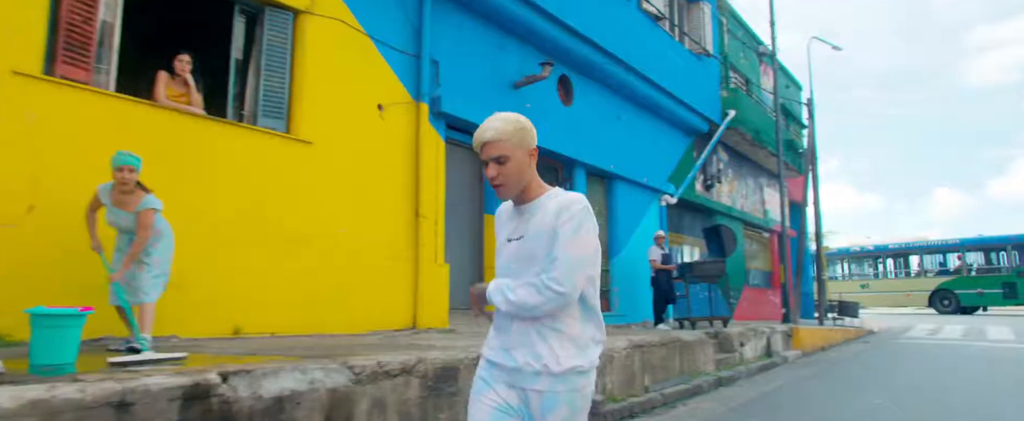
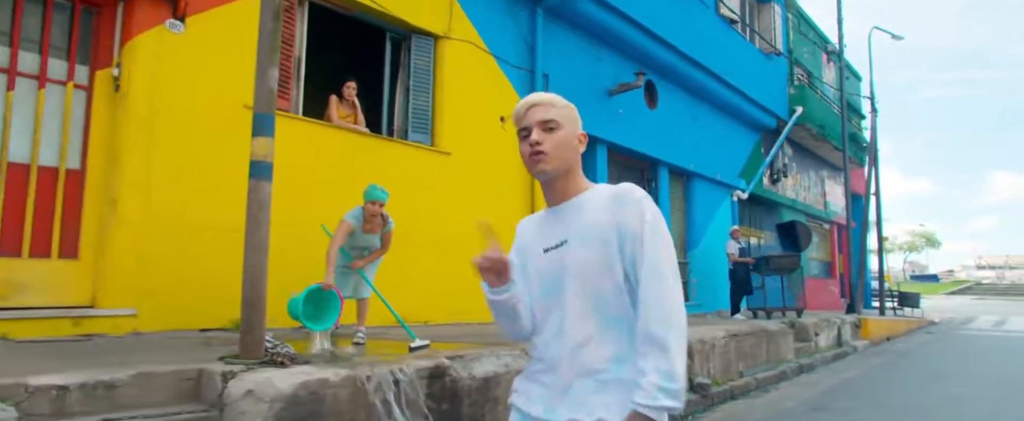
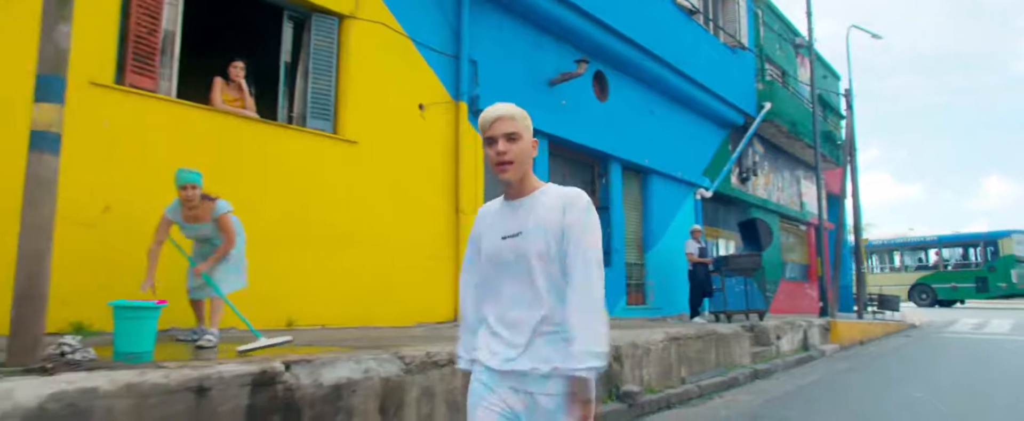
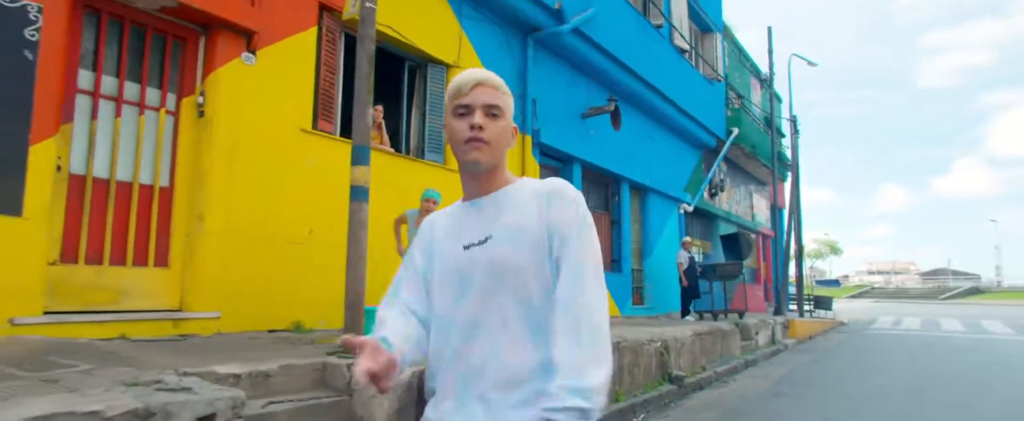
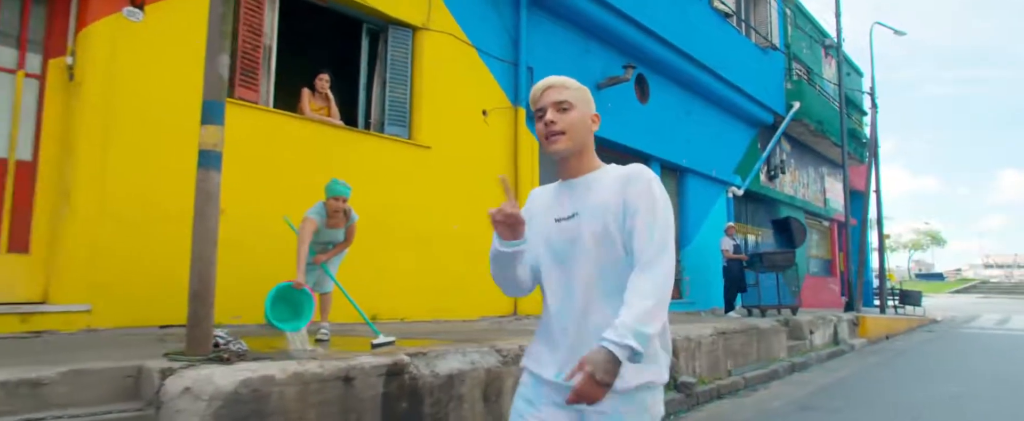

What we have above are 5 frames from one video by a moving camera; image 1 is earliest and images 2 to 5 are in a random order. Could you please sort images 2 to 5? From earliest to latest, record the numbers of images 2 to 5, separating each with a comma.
3, 5, 2, 4
